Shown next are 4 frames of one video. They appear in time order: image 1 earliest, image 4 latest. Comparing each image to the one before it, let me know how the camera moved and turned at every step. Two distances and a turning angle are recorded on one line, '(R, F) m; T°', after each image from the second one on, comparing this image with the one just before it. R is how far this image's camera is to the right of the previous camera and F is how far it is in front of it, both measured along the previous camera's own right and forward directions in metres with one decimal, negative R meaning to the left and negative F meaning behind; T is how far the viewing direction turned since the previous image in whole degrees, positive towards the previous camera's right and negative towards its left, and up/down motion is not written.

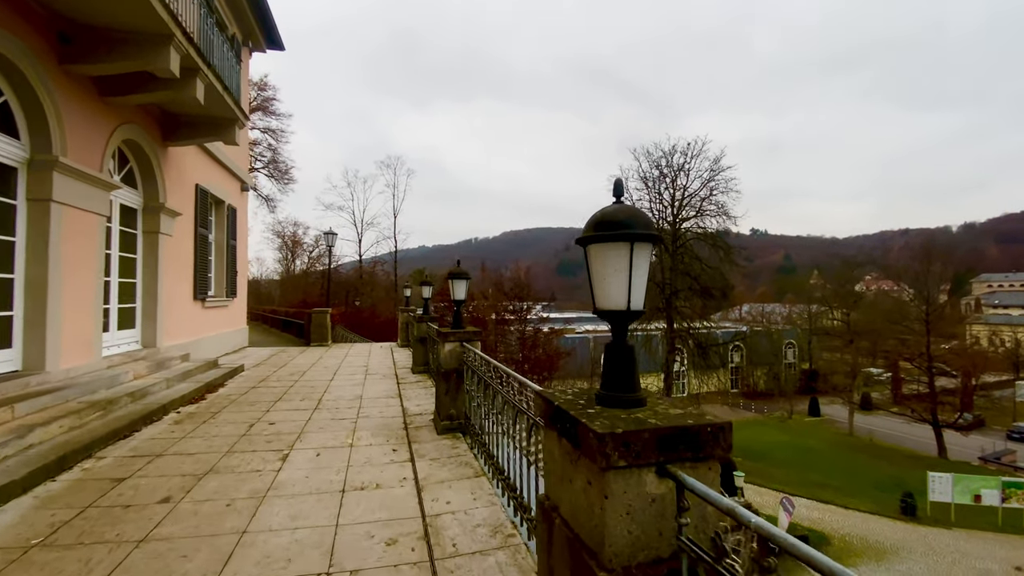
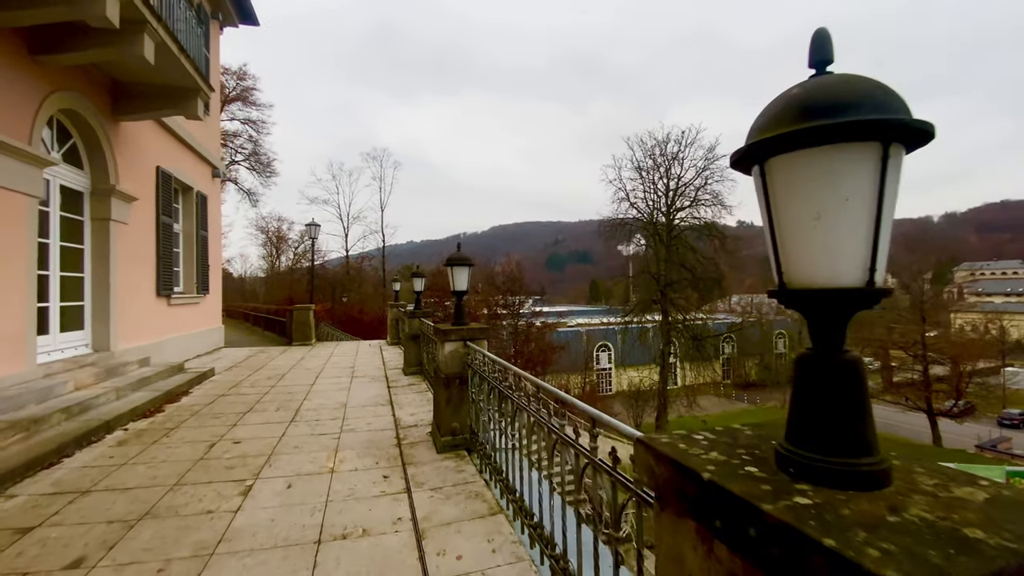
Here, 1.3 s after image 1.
(-0.2, +0.8) m; +1°
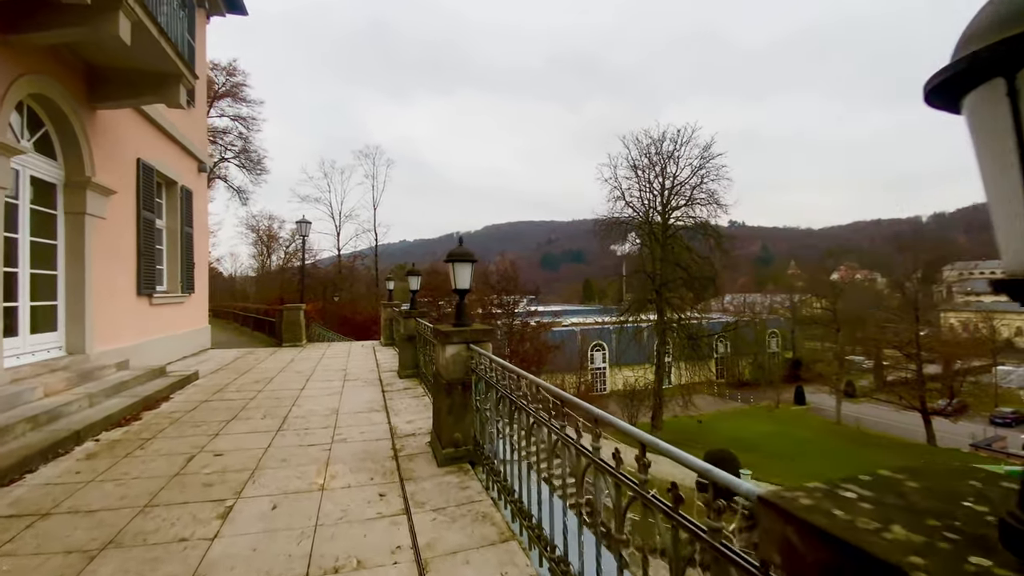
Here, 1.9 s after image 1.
(-0.1, +0.3) m; +1°
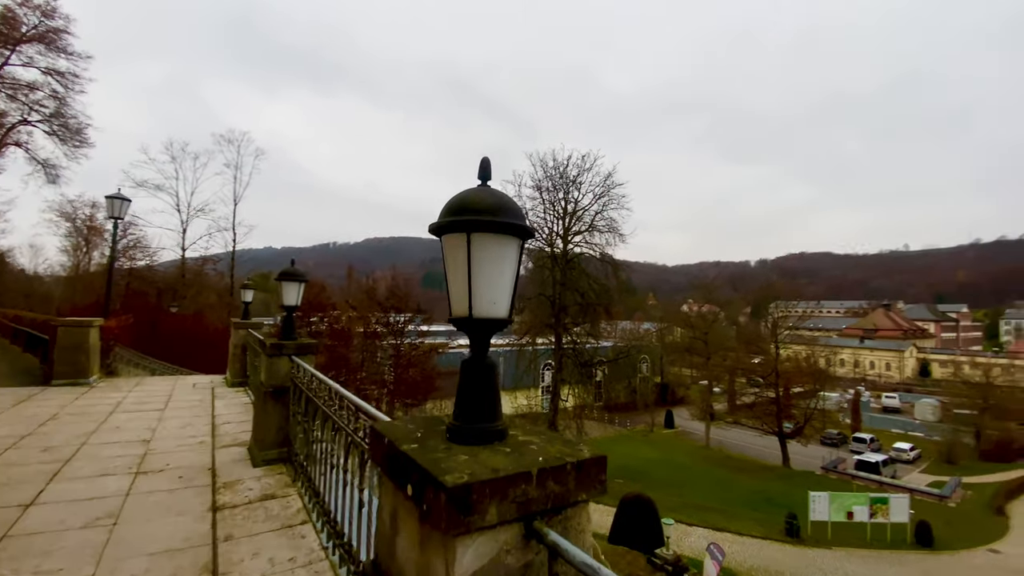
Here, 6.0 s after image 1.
(-0.7, +2.7) m; +15°
